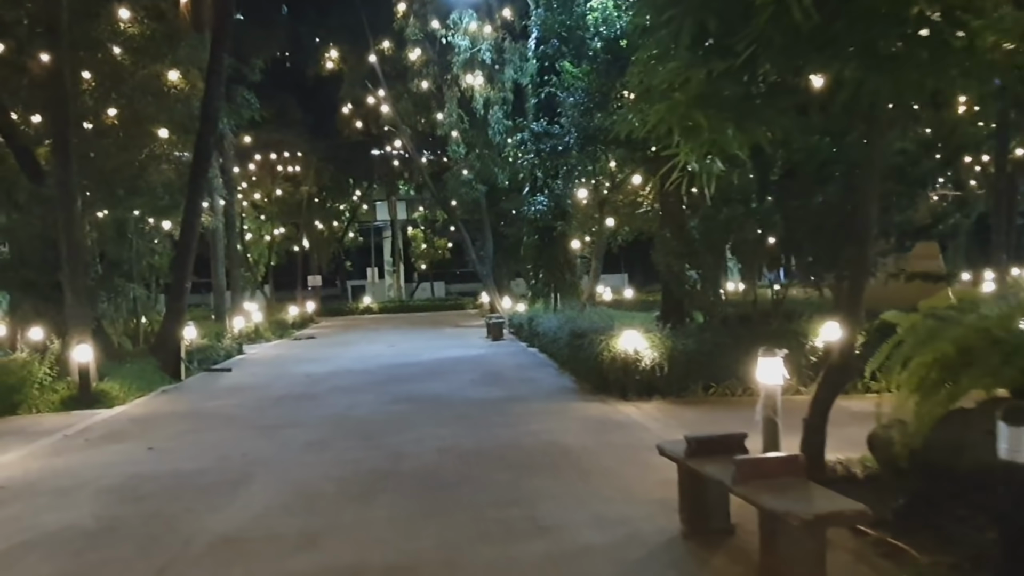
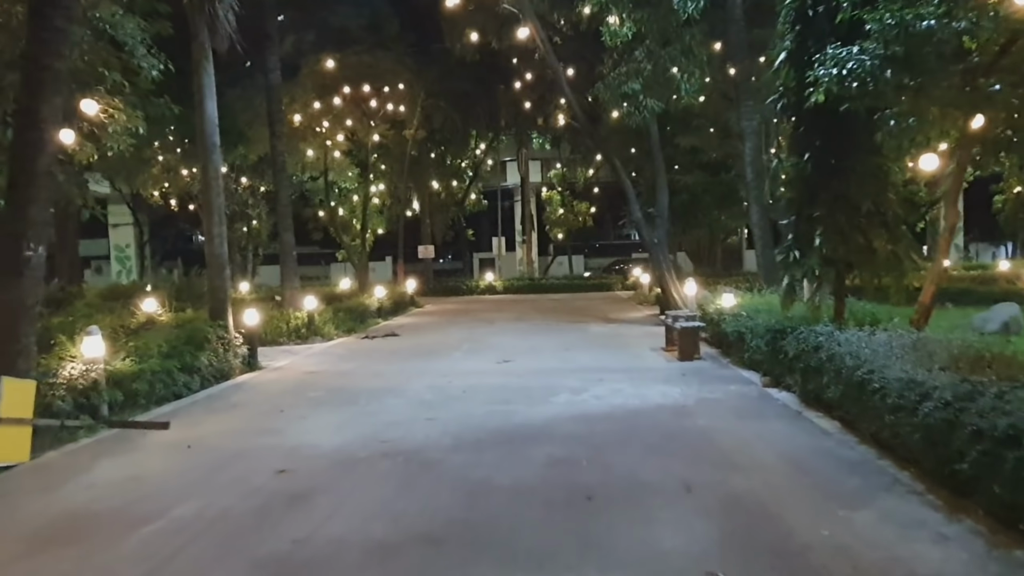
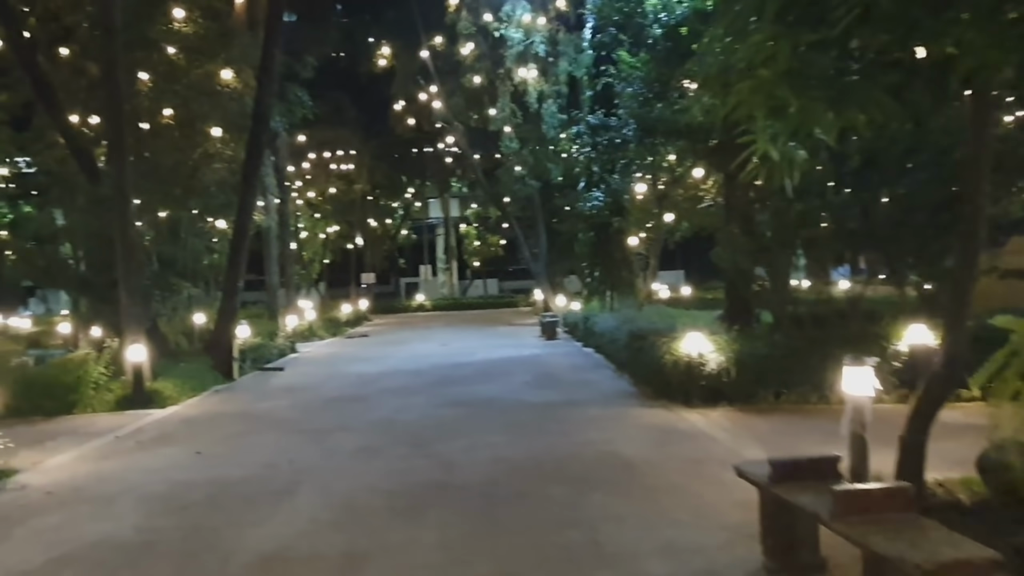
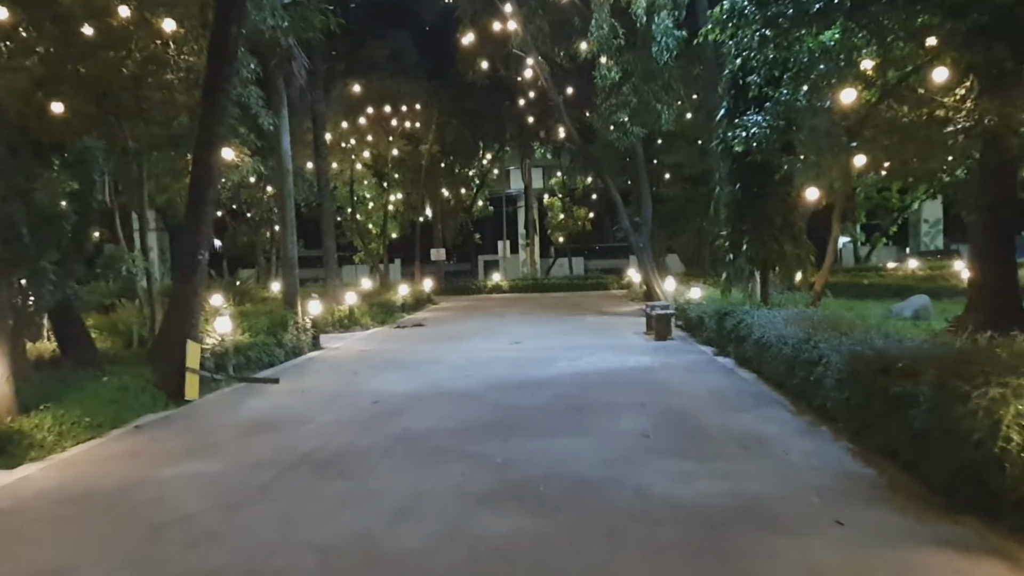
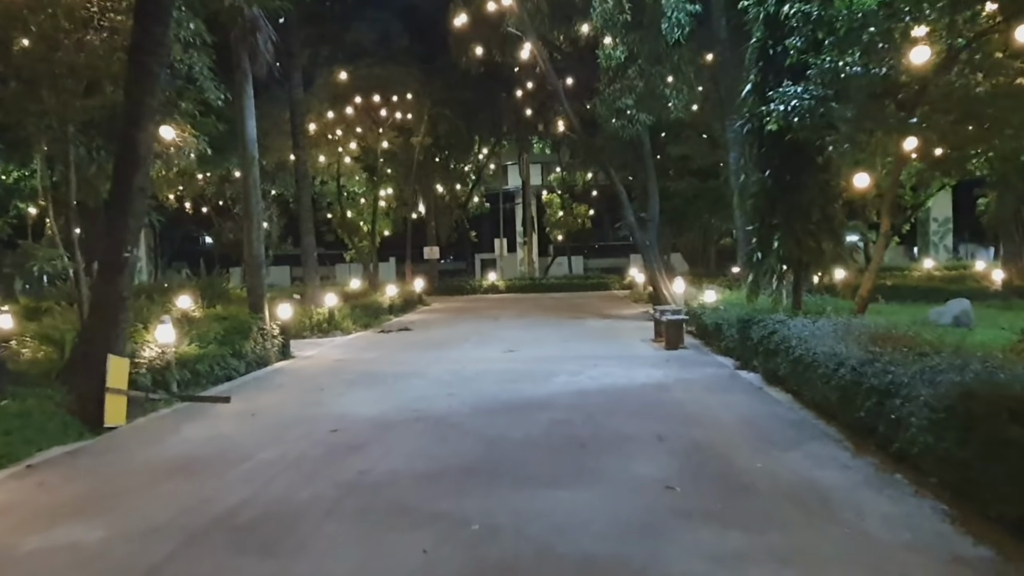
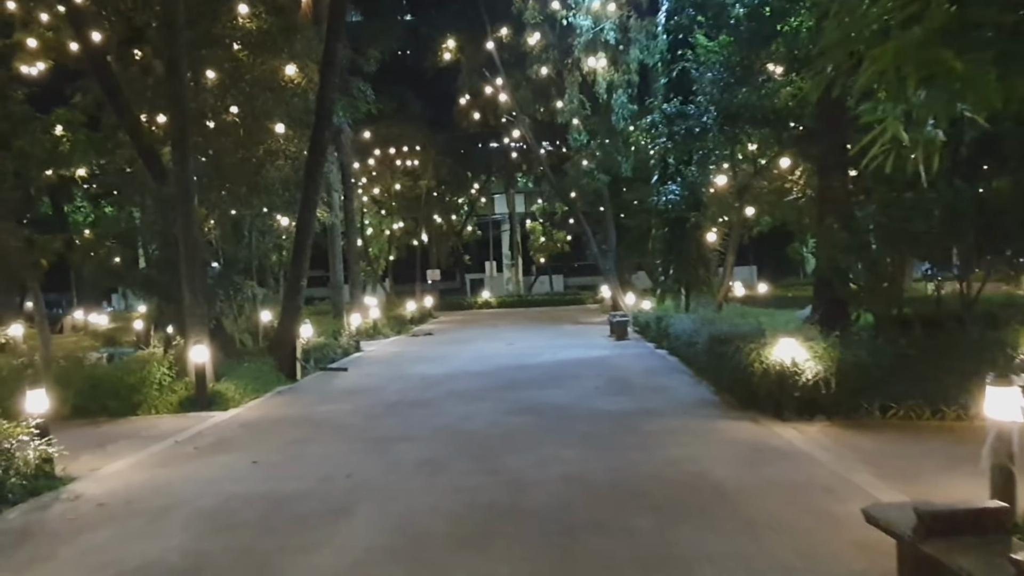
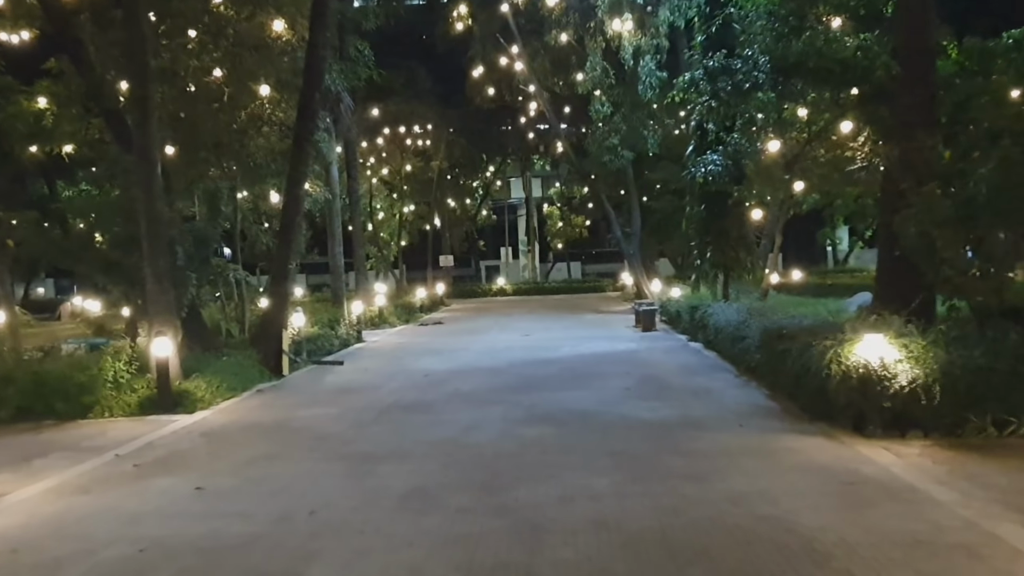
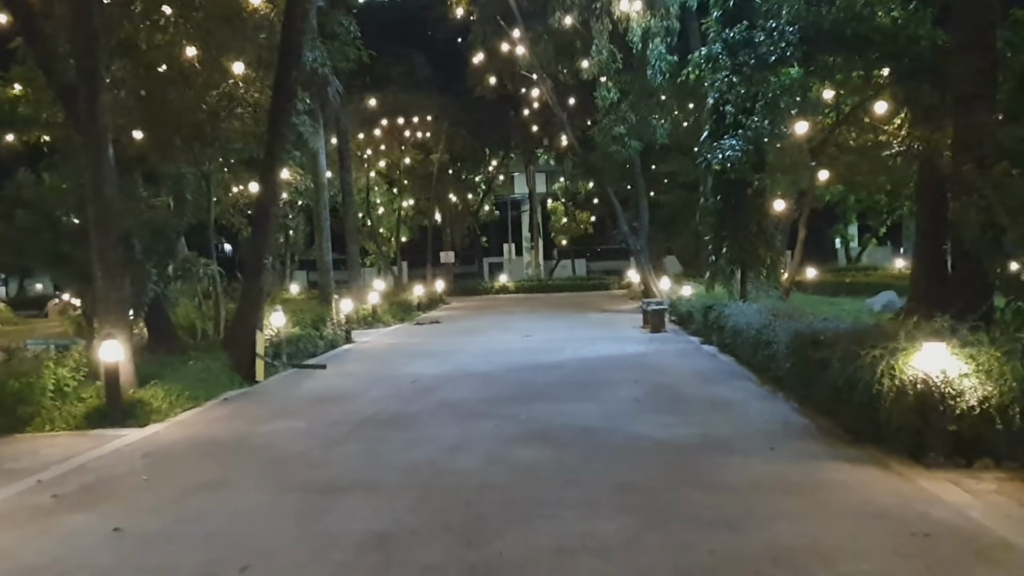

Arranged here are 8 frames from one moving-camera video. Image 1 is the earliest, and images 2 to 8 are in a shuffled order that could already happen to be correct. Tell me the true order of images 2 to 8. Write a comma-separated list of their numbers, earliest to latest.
3, 6, 7, 8, 4, 5, 2
